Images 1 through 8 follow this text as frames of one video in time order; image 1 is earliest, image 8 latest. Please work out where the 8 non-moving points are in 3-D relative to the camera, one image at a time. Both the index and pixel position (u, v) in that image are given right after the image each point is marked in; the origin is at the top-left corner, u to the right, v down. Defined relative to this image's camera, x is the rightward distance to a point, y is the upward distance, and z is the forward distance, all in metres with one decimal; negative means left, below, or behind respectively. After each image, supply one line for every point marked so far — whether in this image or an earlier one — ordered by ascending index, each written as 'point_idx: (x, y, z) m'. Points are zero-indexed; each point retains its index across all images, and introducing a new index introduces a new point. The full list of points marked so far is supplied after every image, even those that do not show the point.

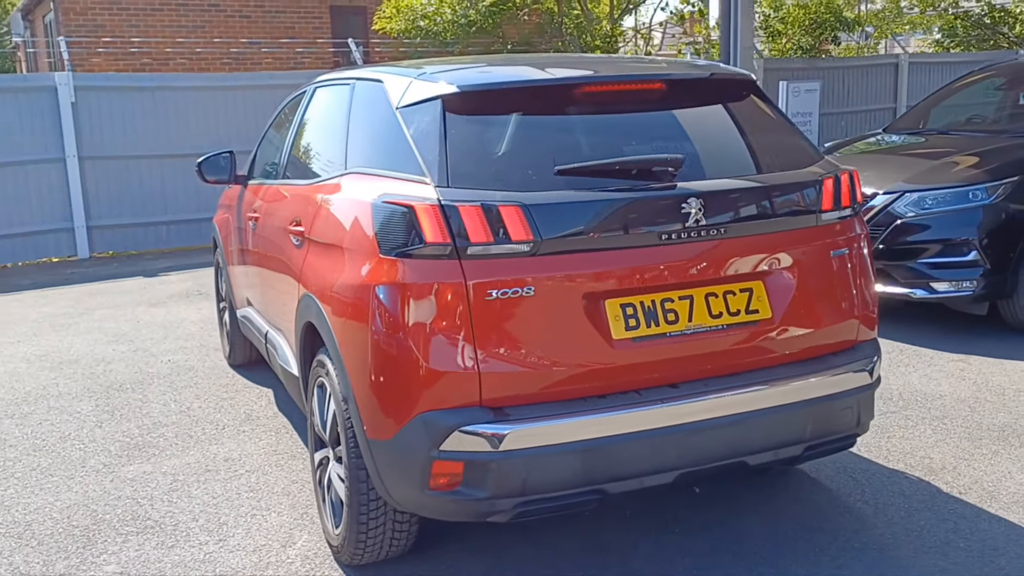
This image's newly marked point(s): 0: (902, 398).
0: (+2.2, -0.6, +5.2) m
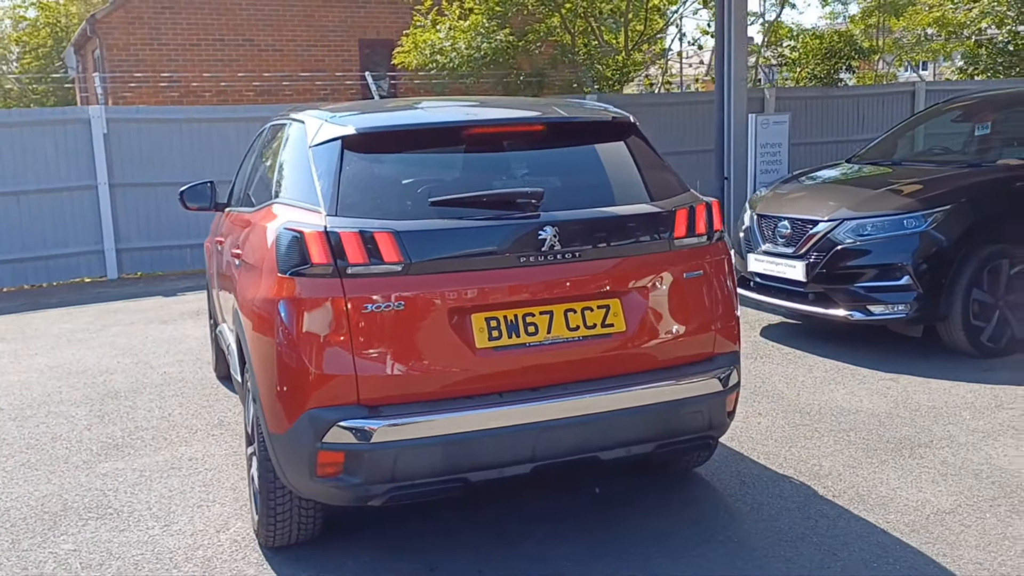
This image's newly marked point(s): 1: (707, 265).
0: (+1.8, -0.7, +5.5) m
1: (+0.8, +0.1, +3.9) m
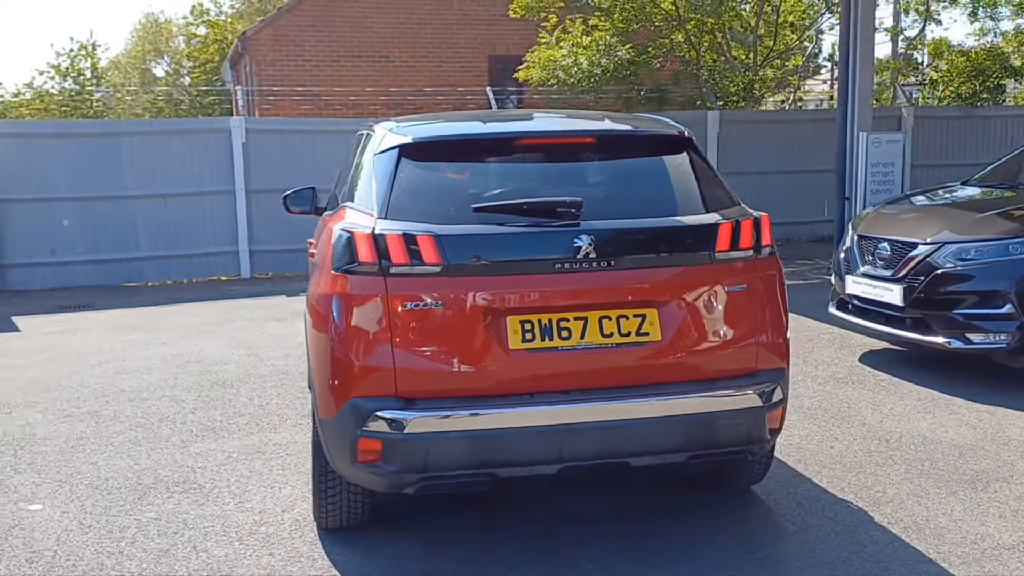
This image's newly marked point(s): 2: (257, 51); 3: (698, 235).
0: (+2.2, -0.9, +5.3) m
1: (+1.0, 0.0, +3.9) m
2: (-4.6, +4.3, +16.9) m
3: (+0.7, +0.2, +3.8) m
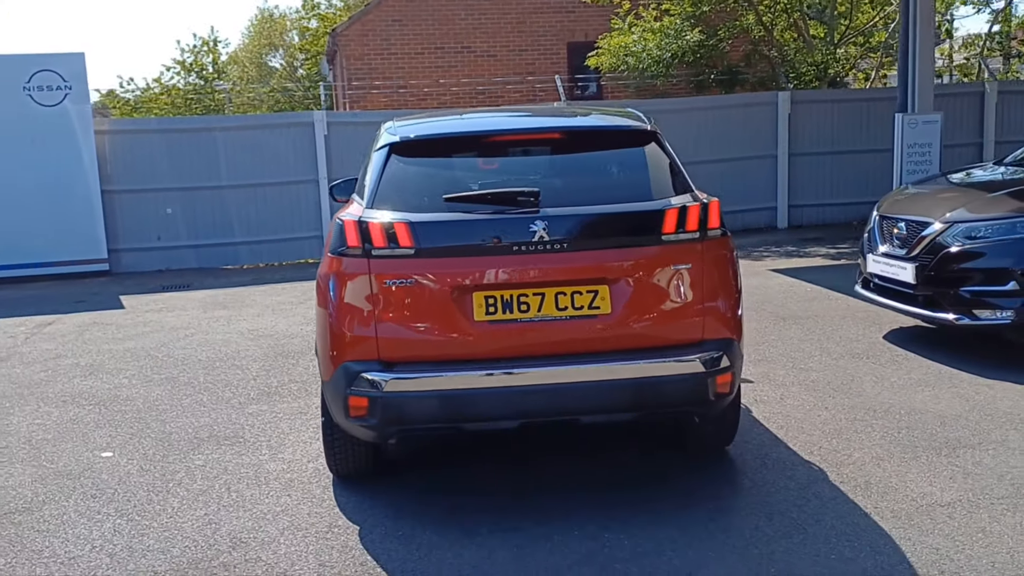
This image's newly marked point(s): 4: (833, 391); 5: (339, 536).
0: (+2.3, -0.7, +5.6) m
1: (+0.8, +0.1, +4.3) m
2: (-3.2, +4.6, +17.9) m
3: (+0.6, +0.3, +4.2) m
4: (+2.1, -0.7, +6.1) m
5: (-0.8, -1.1, +4.1) m
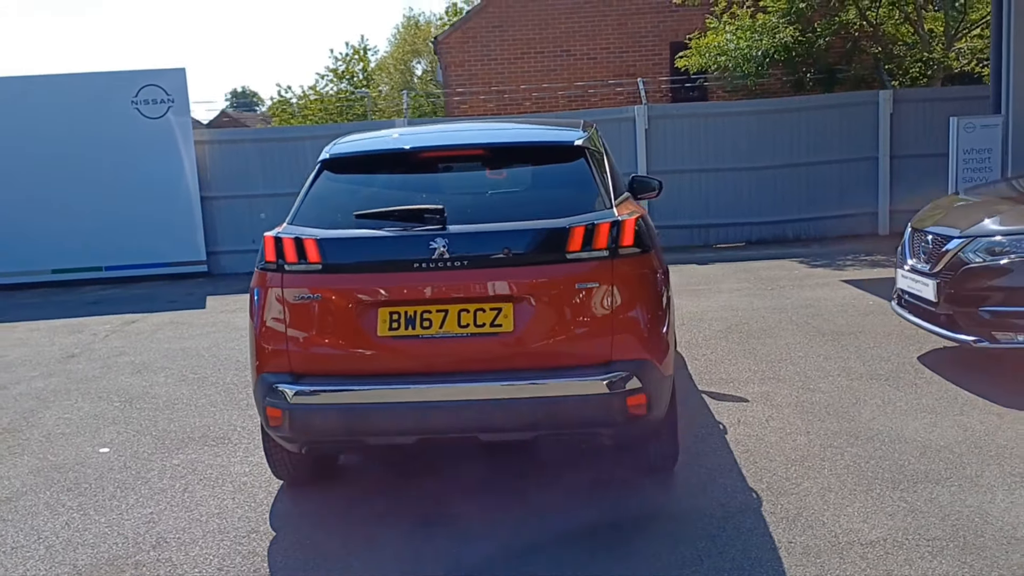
0: (+2.0, -0.8, +5.3) m
1: (+0.4, +0.1, +4.2) m
2: (-1.2, +4.6, +18.2) m
3: (+0.2, +0.2, +4.2) m
4: (+1.9, -0.8, +5.8) m
5: (-1.2, -1.2, +4.3) m
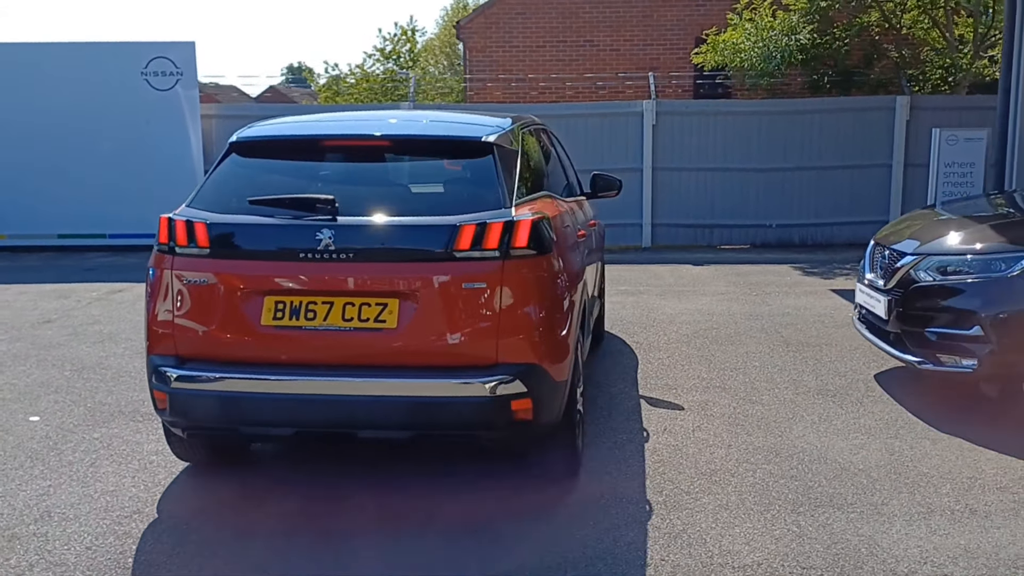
0: (+1.5, -0.9, +5.1) m
1: (-0.1, +0.1, +4.1) m
2: (-0.8, +4.8, +18.1) m
3: (-0.3, +0.2, +4.1) m
4: (+1.5, -0.8, +5.6) m
5: (-1.7, -1.1, +4.3) m
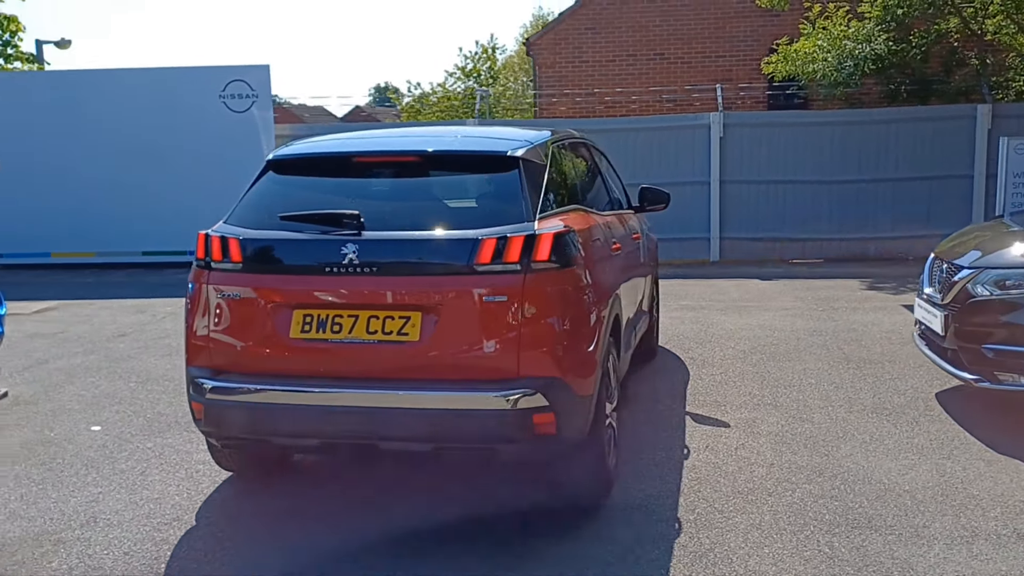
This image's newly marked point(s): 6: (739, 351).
0: (+1.7, -1.0, +5.0) m
1: (0.0, 0.0, +4.1) m
2: (+0.5, +4.5, +18.2) m
3: (-0.2, +0.2, +4.1) m
4: (+1.7, -0.9, +5.5) m
5: (-1.6, -1.1, +4.4) m
6: (+1.9, -0.5, +8.0) m
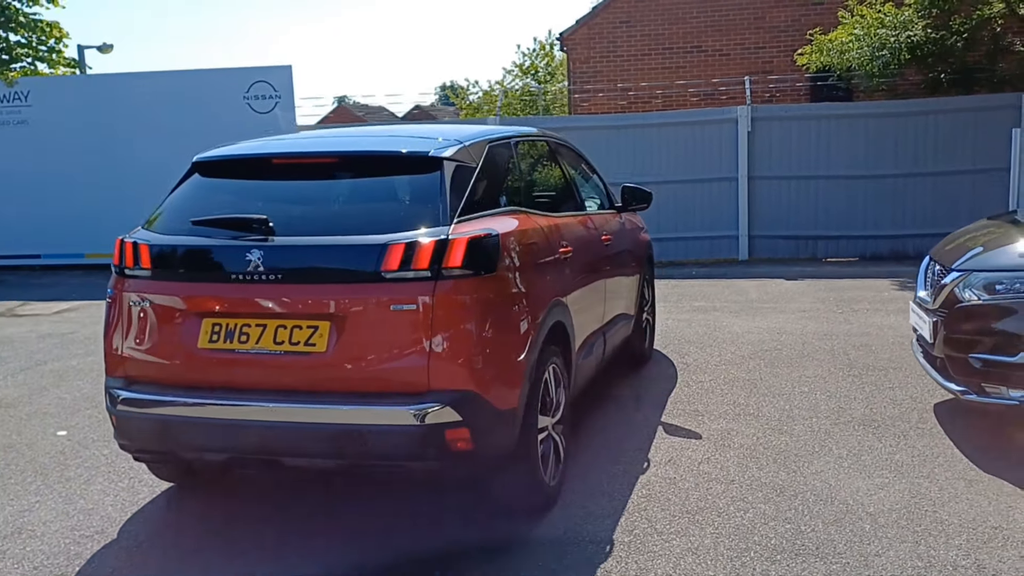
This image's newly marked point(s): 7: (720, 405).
0: (+1.4, -1.0, +4.6) m
1: (-0.3, 0.0, +3.9) m
2: (+1.1, +4.6, +17.9) m
3: (-0.6, +0.1, +3.9) m
4: (+1.4, -1.0, +5.1) m
5: (-2.0, -1.2, +4.3) m
6: (+1.8, -0.6, +7.6) m
7: (+1.4, -0.8, +6.2) m
